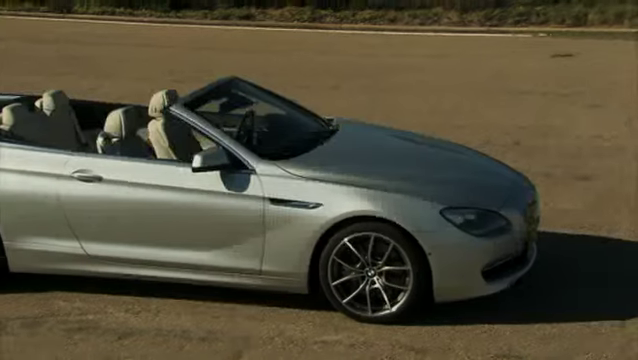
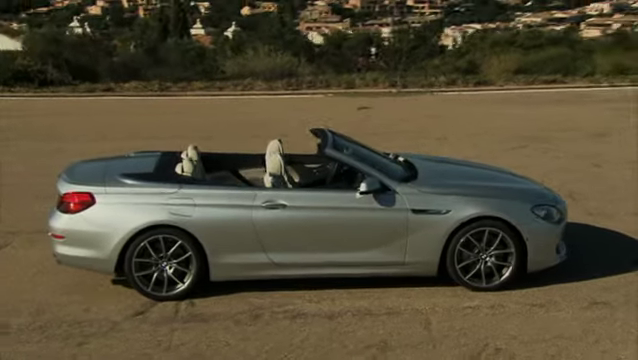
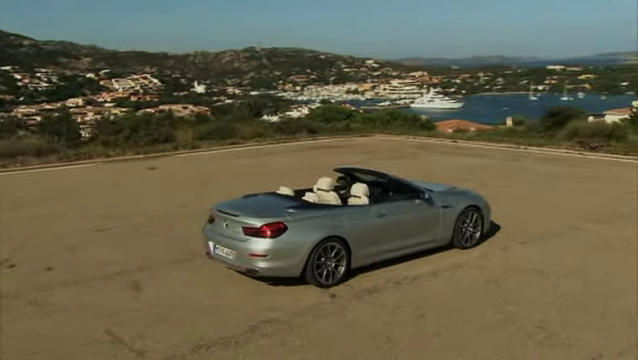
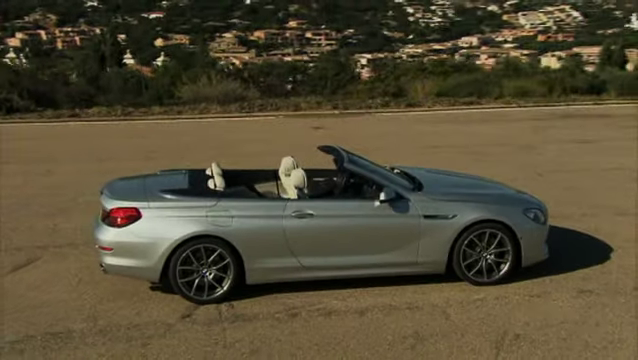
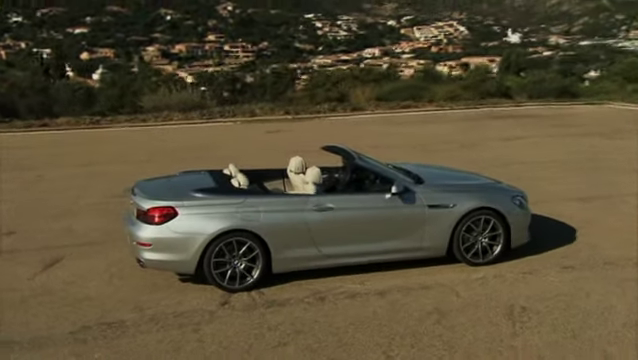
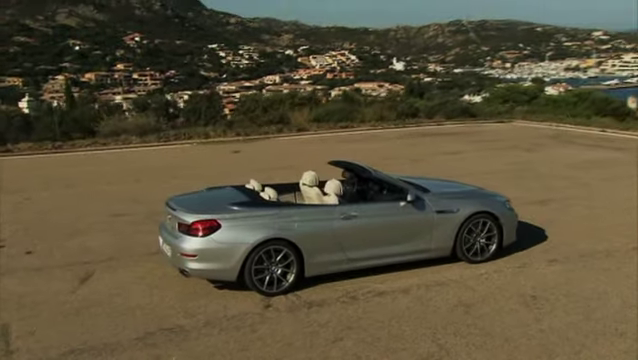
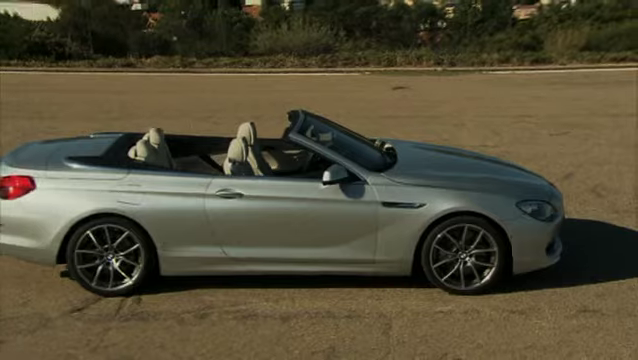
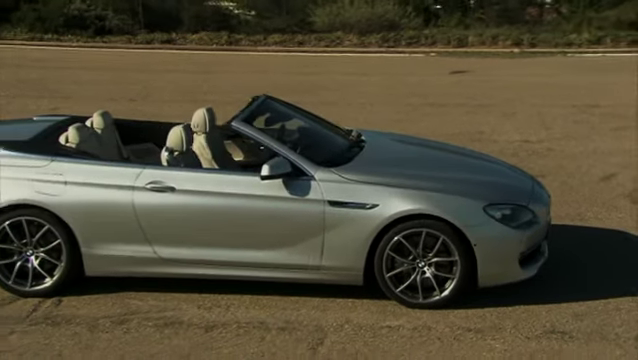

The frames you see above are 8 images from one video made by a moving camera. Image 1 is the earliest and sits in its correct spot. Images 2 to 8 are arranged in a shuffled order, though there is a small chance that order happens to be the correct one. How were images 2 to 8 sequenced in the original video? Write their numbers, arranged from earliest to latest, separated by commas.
8, 7, 2, 4, 5, 6, 3
